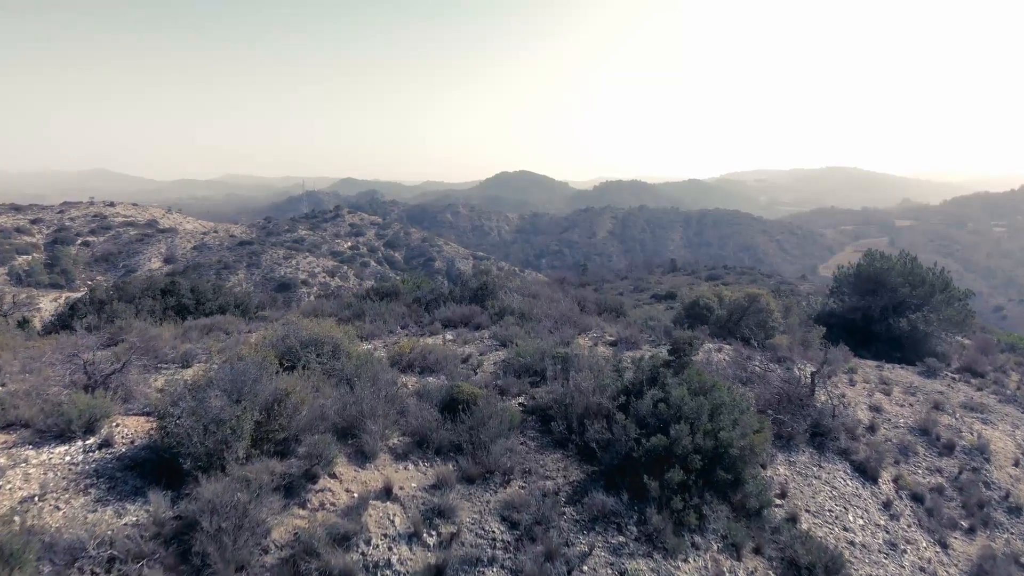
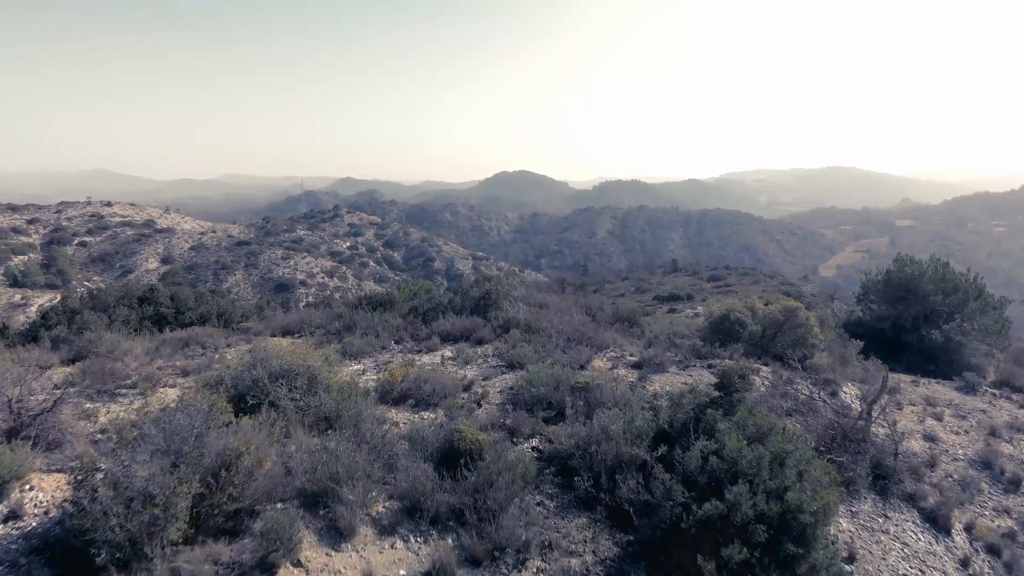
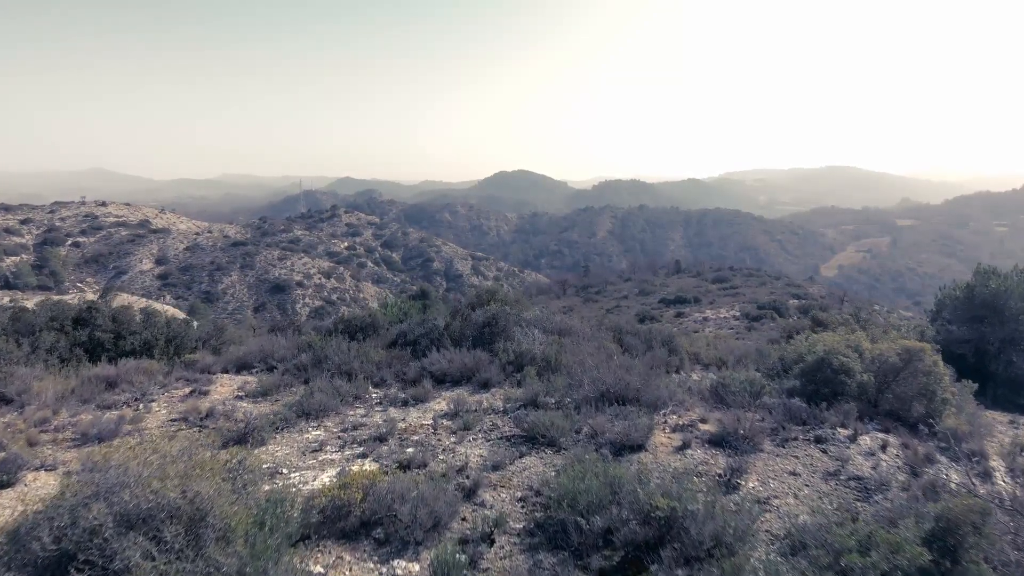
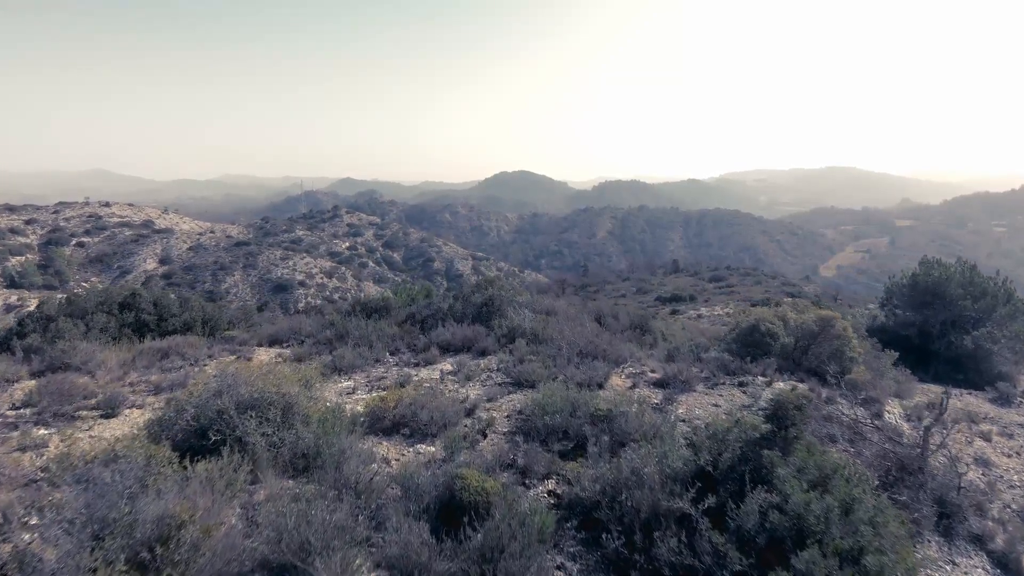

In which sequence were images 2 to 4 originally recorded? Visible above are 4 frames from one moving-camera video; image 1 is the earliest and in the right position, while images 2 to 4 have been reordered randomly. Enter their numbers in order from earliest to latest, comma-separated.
2, 4, 3
